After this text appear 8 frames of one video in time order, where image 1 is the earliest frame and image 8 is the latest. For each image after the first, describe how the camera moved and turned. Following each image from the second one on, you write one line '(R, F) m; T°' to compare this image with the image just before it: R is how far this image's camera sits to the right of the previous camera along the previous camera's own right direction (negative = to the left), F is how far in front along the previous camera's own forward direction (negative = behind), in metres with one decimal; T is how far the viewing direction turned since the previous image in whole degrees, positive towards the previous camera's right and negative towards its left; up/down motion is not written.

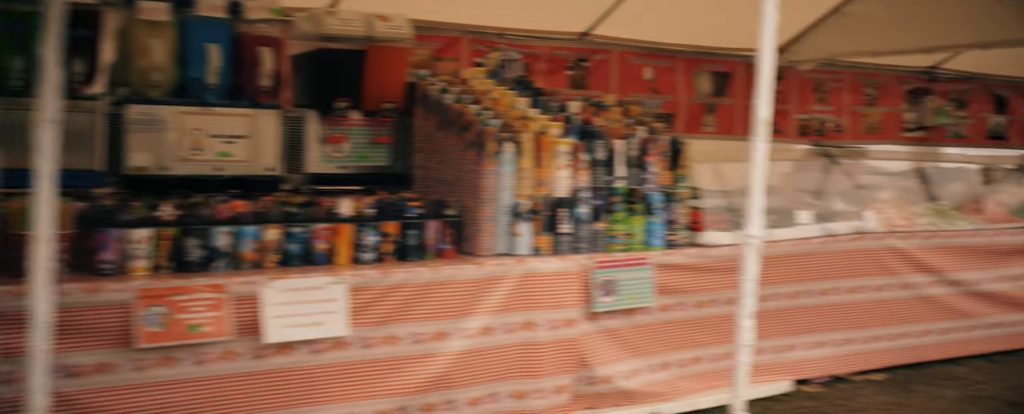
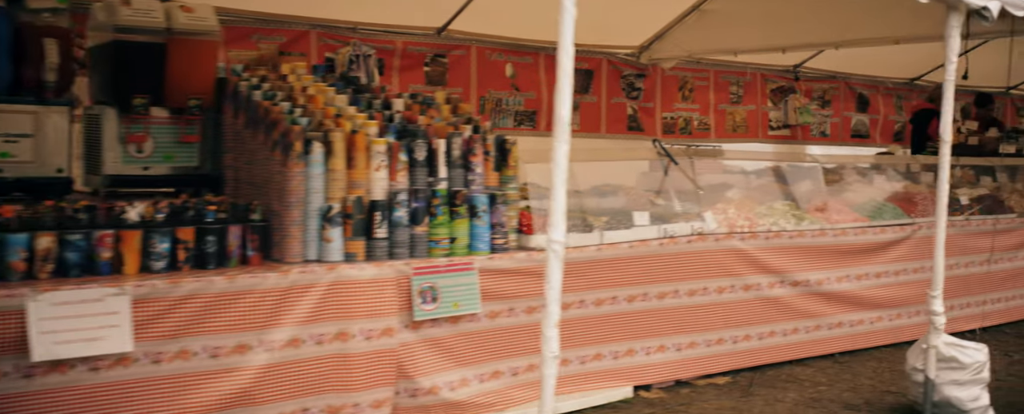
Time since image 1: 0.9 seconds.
(+0.5, +0.1) m; +4°
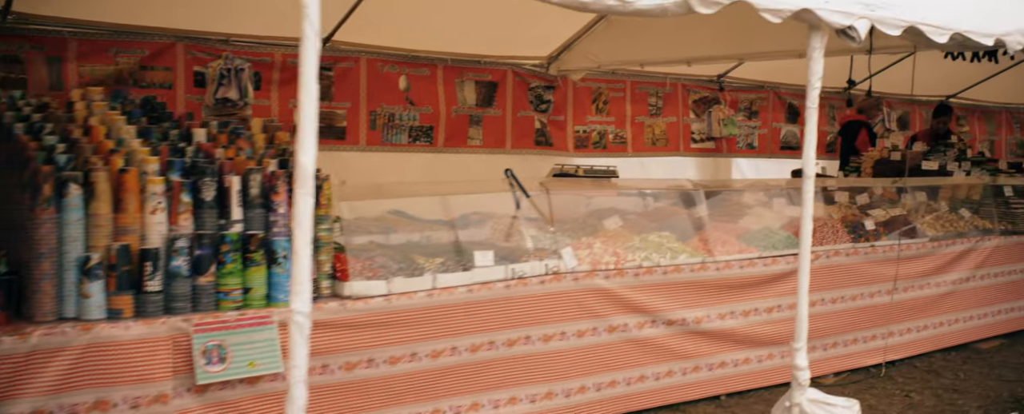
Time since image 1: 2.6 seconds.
(+0.7, +0.4) m; +1°
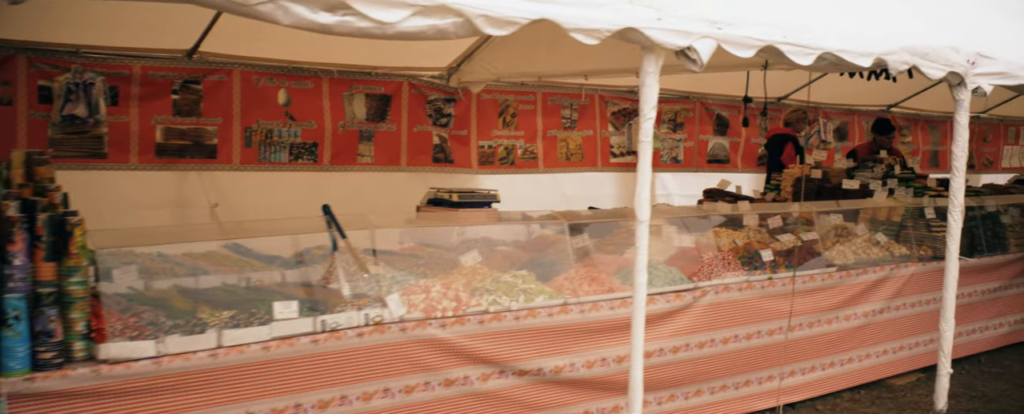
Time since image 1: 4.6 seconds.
(+0.7, +0.4) m; +1°
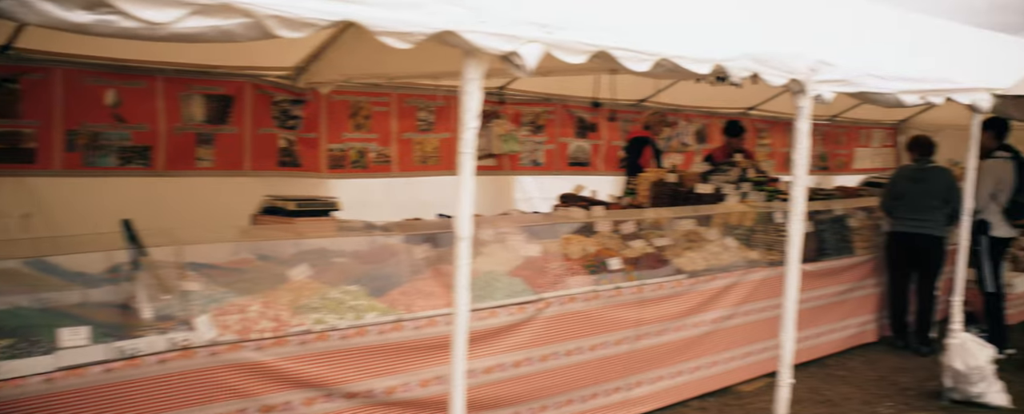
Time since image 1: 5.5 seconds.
(+0.5, +0.2) m; +5°
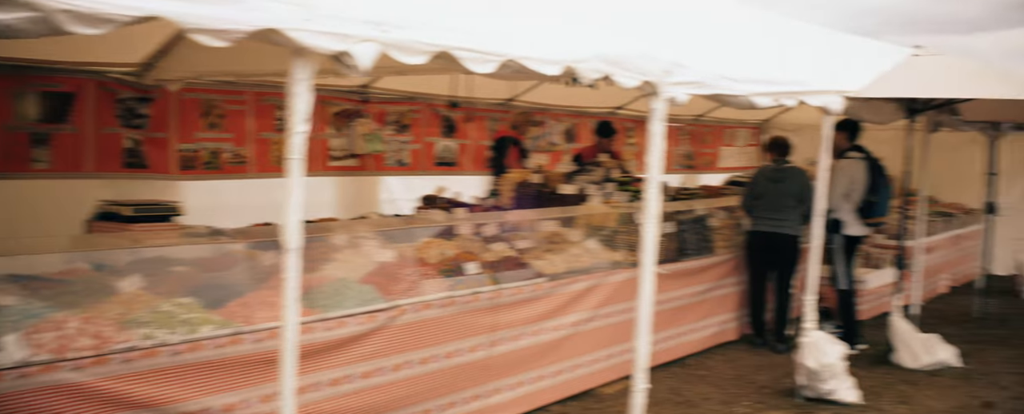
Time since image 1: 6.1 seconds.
(+0.4, +0.1) m; +5°
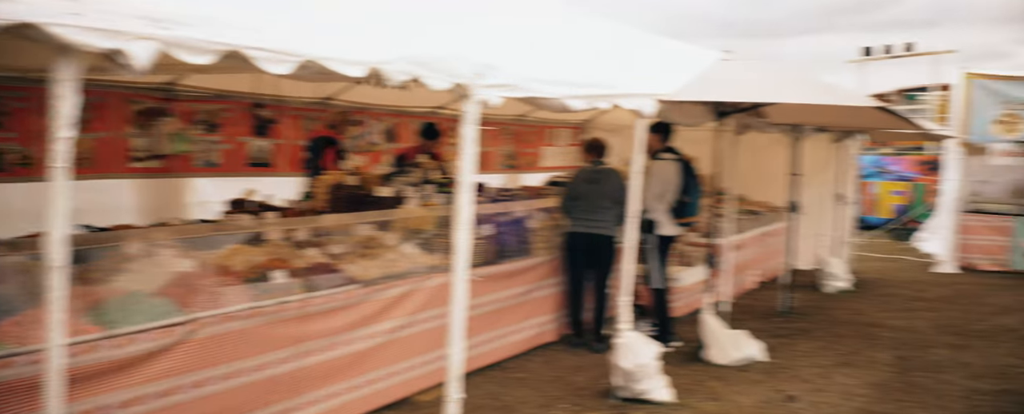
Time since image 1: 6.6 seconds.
(+0.5, +0.1) m; +7°
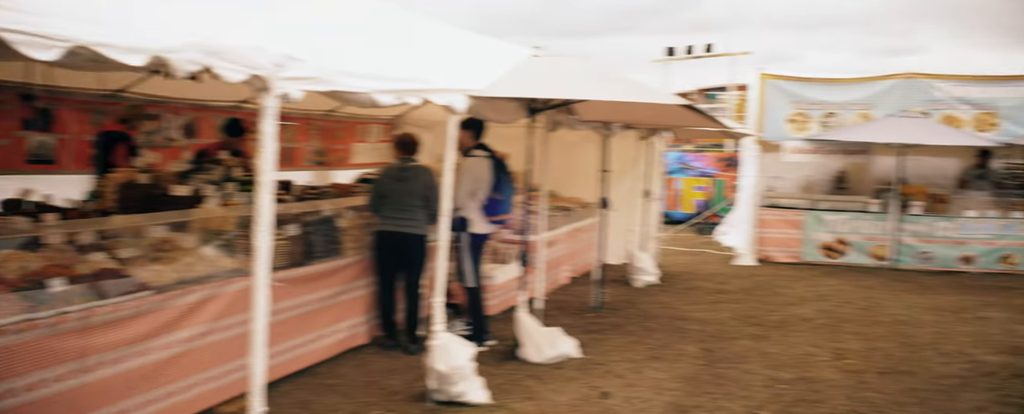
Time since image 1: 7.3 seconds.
(+0.4, +0.1) m; +8°
